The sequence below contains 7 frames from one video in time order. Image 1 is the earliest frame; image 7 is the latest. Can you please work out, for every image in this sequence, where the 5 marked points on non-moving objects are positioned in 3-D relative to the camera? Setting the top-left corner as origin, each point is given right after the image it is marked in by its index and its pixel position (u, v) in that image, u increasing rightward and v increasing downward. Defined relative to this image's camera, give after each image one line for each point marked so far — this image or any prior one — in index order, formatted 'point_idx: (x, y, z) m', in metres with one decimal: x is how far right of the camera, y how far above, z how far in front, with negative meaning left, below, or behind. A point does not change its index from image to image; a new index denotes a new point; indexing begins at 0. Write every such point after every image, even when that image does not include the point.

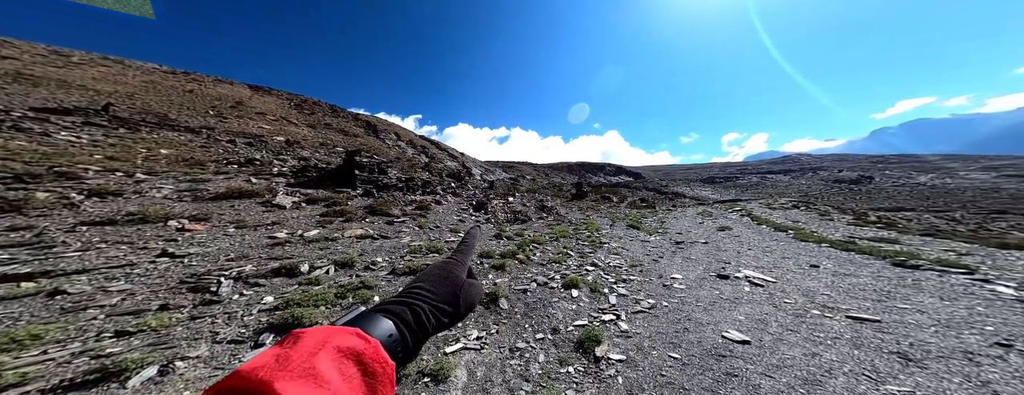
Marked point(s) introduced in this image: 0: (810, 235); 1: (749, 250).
0: (+19.8, -2.3, +20.7) m
1: (+12.2, -2.7, +15.3) m
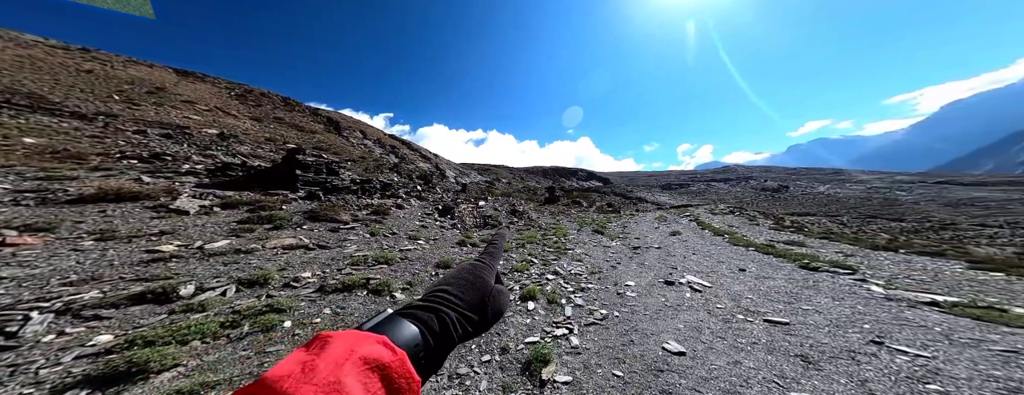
0: (+17.5, -3.1, +22.1) m
1: (+10.4, -3.3, +16.0) m
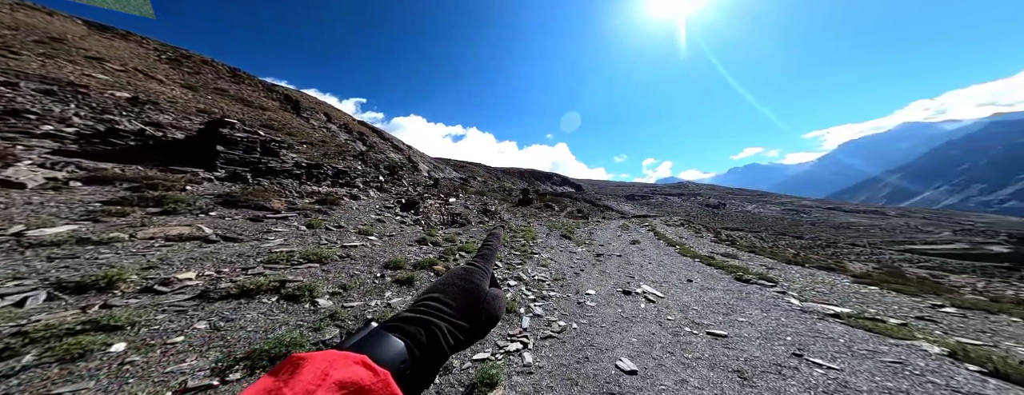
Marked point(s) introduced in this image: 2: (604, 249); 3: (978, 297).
0: (+14.9, -4.3, +23.1) m
1: (+8.4, -4.0, +16.4) m
2: (+6.6, -3.6, +19.6) m
3: (+30.0, -5.9, +17.8) m
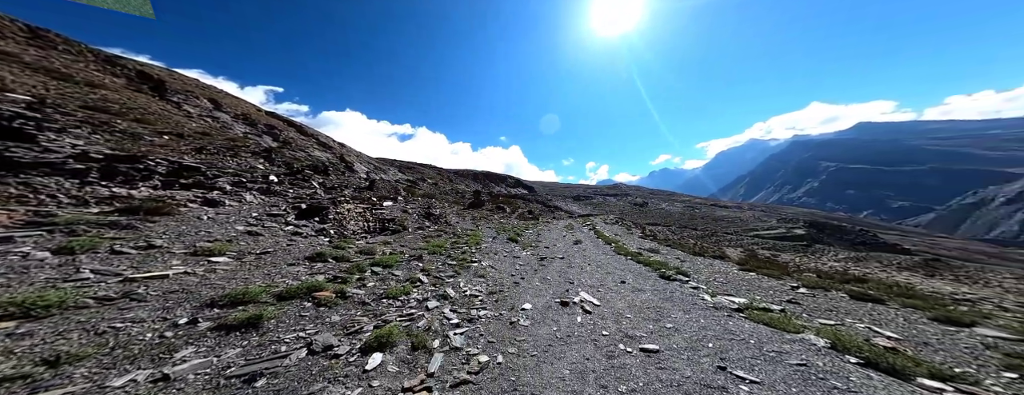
0: (+10.0, -4.5, +24.1) m
1: (+4.8, -4.2, +16.4) m
2: (+2.5, -3.8, +19.2) m
3: (+25.8, -6.1, +21.6) m
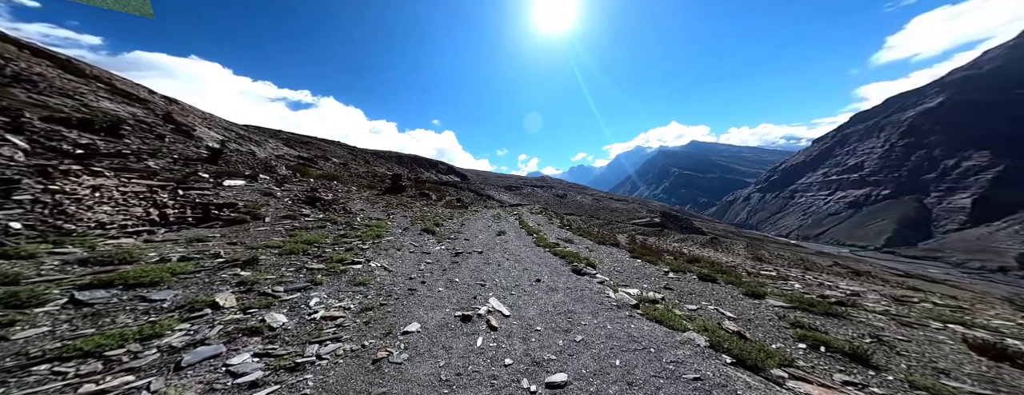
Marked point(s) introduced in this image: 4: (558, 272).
0: (+3.0, -3.9, +23.9) m
1: (-0.1, -3.7, +15.1) m
2: (-3.0, -3.0, +17.2) m
3: (+18.8, -6.3, +25.4) m
4: (+2.6, -4.2, +14.6) m
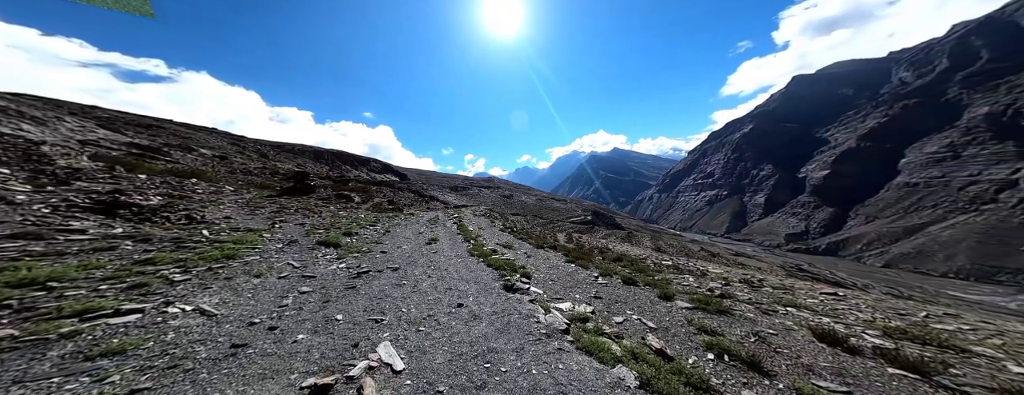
0: (-2.4, -4.1, +21.7) m
1: (-3.7, -3.8, +12.4) m
2: (-7.0, -3.2, +14.0) m
3: (+12.9, -6.4, +26.1) m
4: (-1.0, -4.3, +12.5) m
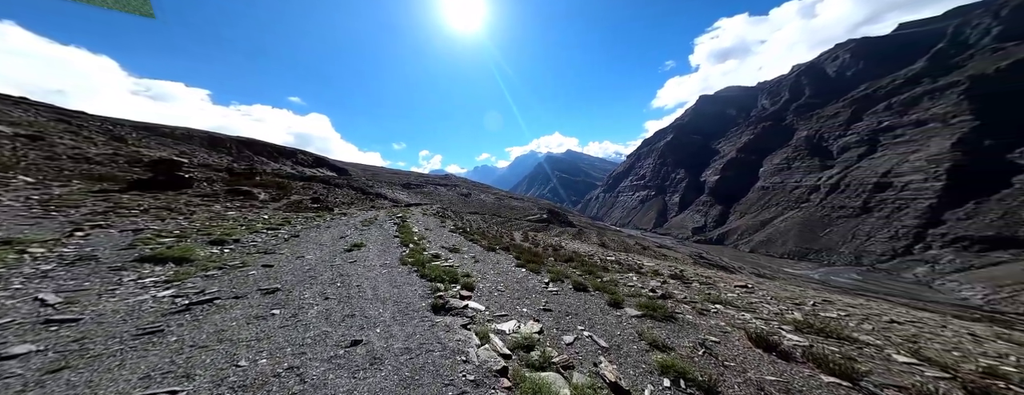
0: (-6.3, -3.9, +18.5) m
1: (-6.3, -3.7, +9.2) m
2: (-9.7, -3.1, +10.2) m
3: (+8.0, -6.3, +25.3) m
4: (-3.6, -4.2, +9.7) m
